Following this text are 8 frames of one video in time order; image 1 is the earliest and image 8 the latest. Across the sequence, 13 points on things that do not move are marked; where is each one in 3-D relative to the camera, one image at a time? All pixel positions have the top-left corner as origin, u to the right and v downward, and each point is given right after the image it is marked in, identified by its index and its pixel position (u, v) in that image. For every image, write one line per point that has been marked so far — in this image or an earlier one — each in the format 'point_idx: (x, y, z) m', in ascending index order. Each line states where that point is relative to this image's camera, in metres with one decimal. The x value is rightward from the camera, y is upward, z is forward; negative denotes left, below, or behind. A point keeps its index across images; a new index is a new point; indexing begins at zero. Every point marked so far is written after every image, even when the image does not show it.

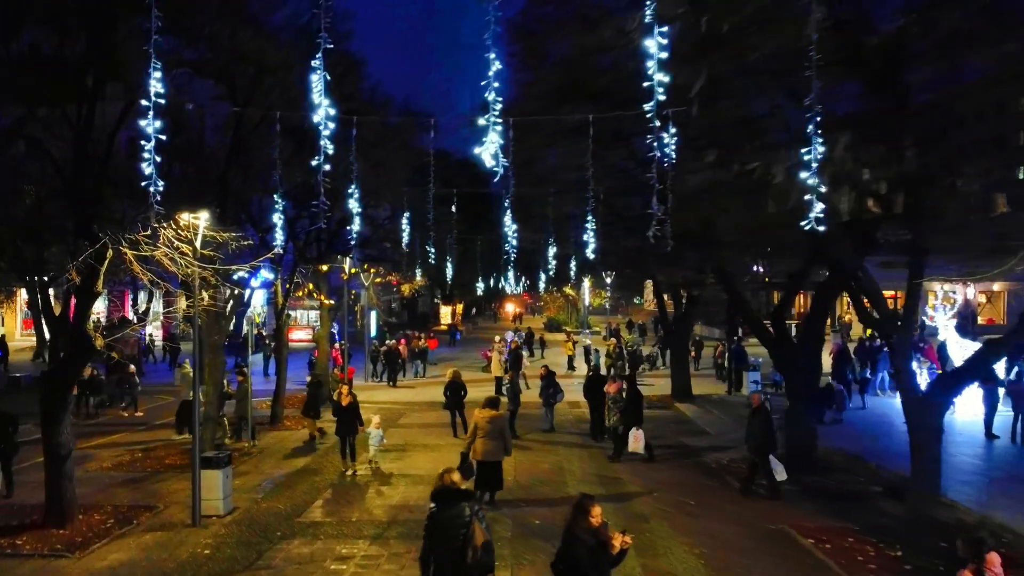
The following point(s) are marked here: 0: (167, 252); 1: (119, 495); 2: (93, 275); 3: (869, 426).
0: (-4.3, +0.4, +9.6) m
1: (-5.7, -3.0, +11.2) m
2: (-5.2, +0.2, +9.7) m
3: (+7.8, -3.0, +17.0) m
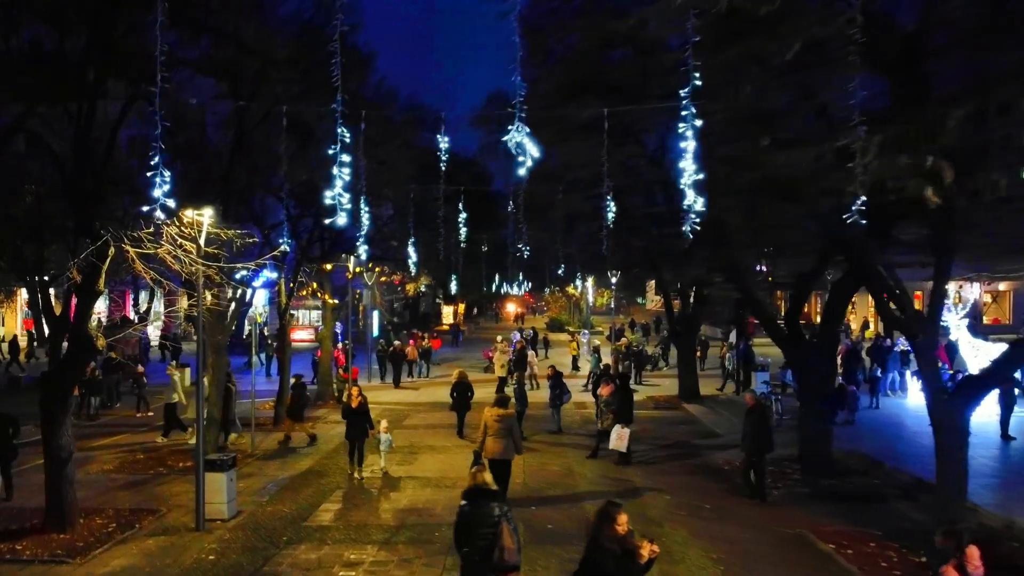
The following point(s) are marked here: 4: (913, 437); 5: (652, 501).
0: (-4.1, +0.5, +9.4) m
1: (-5.5, -3.0, +11.0) m
2: (-5.1, +0.2, +9.4) m
3: (+7.9, -3.0, +16.8) m
4: (+8.1, -3.0, +15.6) m
5: (+2.0, -3.0, +11.2) m
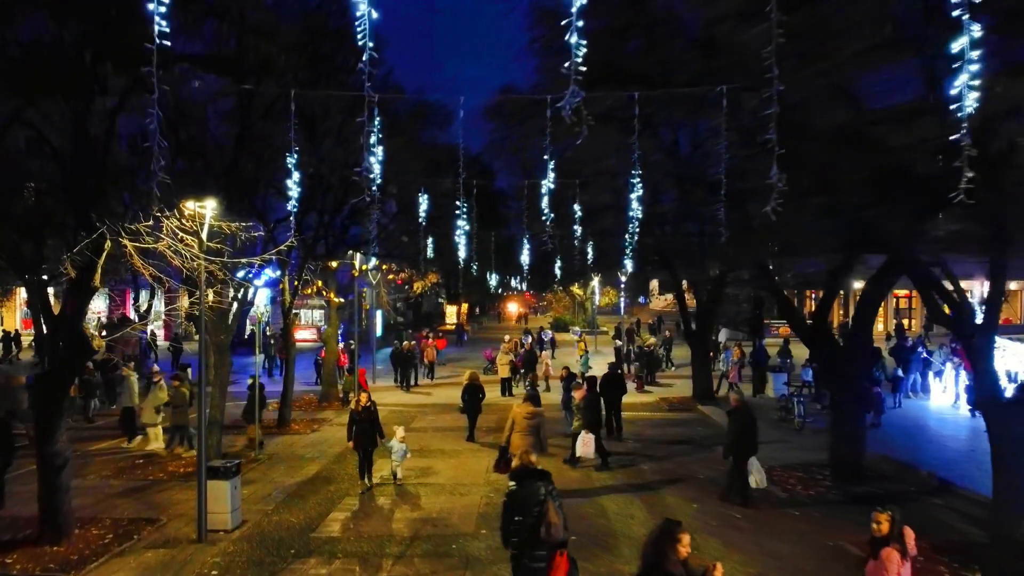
0: (-3.9, +0.5, +8.8) m
1: (-5.3, -2.9, +10.5) m
2: (-4.8, +0.2, +8.9) m
3: (+8.2, -3.0, +16.2) m
4: (+8.3, -2.9, +15.1) m
5: (+2.3, -3.0, +10.6) m
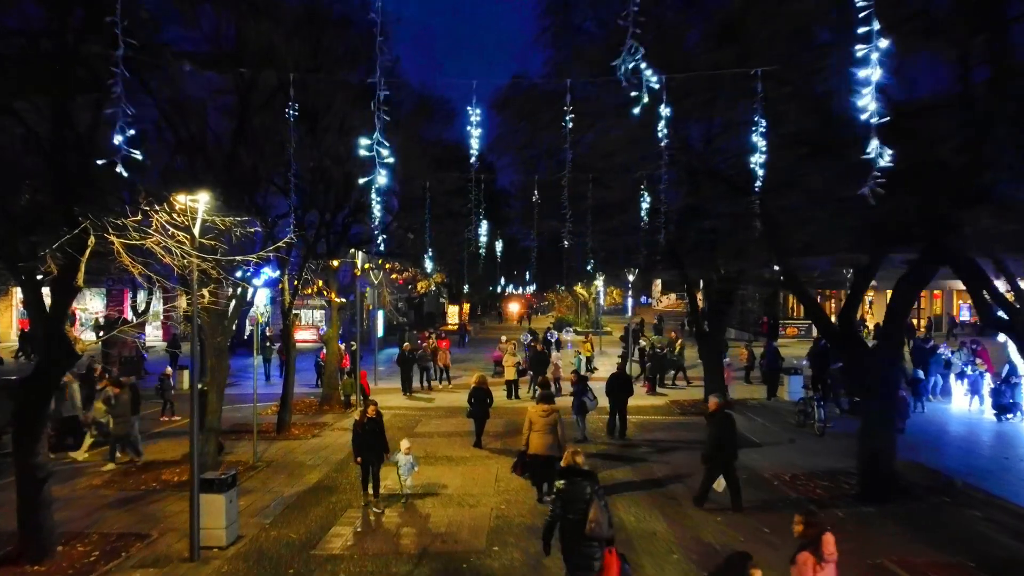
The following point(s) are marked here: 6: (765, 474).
0: (-3.7, +0.5, +8.2) m
1: (-5.1, -2.9, +9.9) m
2: (-4.7, +0.2, +8.3) m
3: (+8.4, -2.9, +15.6) m
4: (+8.5, -2.9, +14.5) m
5: (+2.4, -3.0, +10.0) m
6: (+4.0, -2.9, +12.1) m
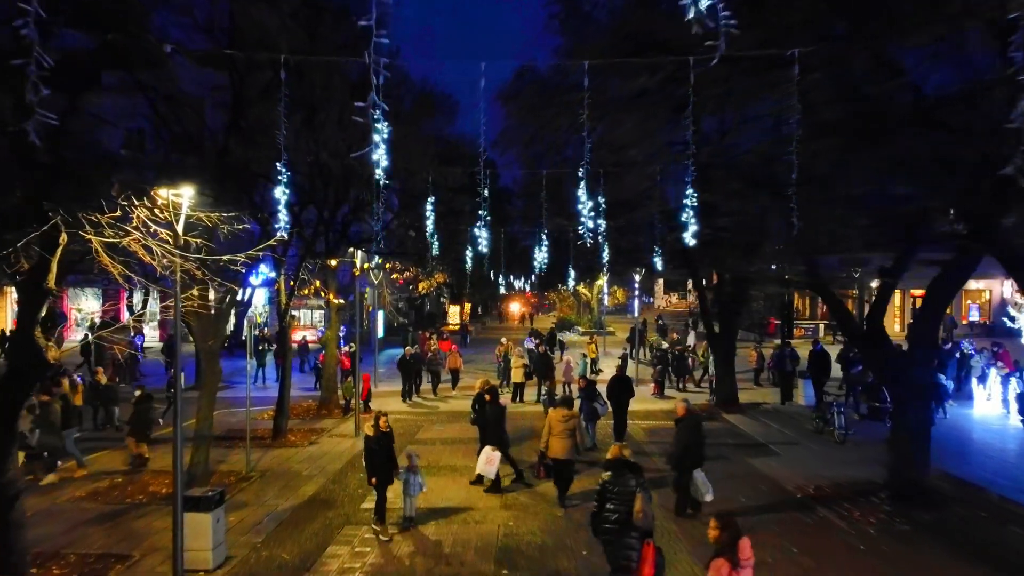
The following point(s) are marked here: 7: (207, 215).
0: (-3.6, +0.5, +7.6) m
1: (-5.0, -3.0, +9.2) m
2: (-4.6, +0.2, +7.6) m
3: (+8.5, -2.9, +14.9) m
4: (+8.6, -2.9, +13.8) m
5: (+2.5, -3.0, +9.4) m
6: (+4.1, -2.9, +11.4) m
7: (-3.9, +0.9, +10.0) m
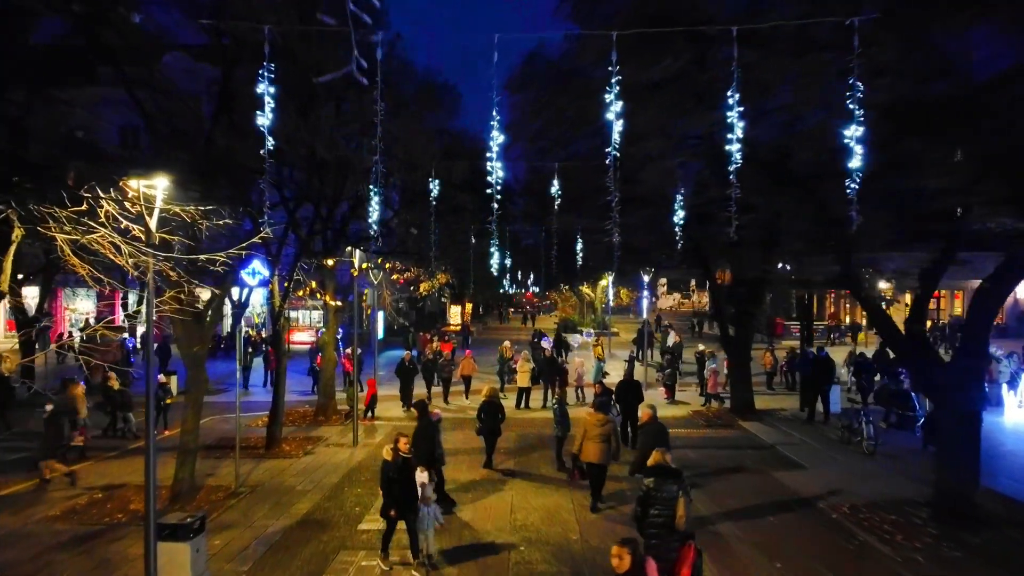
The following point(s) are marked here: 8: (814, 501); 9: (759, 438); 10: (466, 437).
0: (-3.5, +0.5, +6.7) m
1: (-4.9, -3.0, +8.4) m
2: (-4.4, +0.2, +6.8) m
3: (+8.6, -3.0, +14.1) m
4: (+8.7, -3.0, +13.0) m
5: (+2.7, -3.0, +8.5) m
6: (+4.2, -3.0, +10.6) m
7: (-3.8, +0.9, +9.1) m
8: (+4.2, -3.0, +10.8) m
9: (+5.0, -3.0, +15.6) m
10: (-1.0, -3.0, +15.5) m
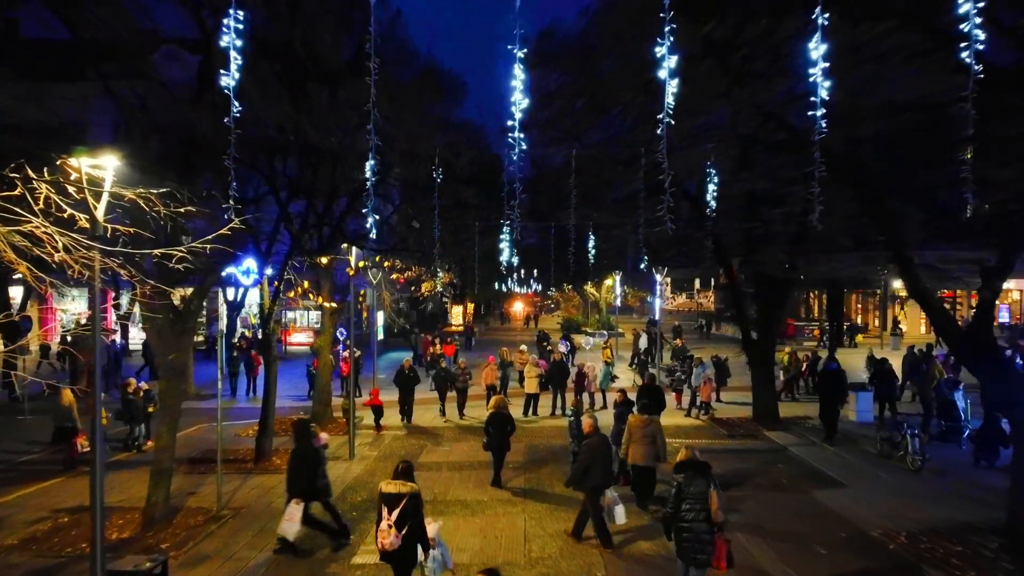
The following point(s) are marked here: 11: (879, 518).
0: (-3.3, +0.4, +5.6) m
1: (-4.7, -3.0, +7.2) m
2: (-4.3, +0.2, +5.6) m
3: (+8.8, -3.0, +12.9) m
4: (+8.9, -3.0, +11.8) m
5: (+2.8, -3.1, +7.4) m
6: (+4.4, -3.0, +9.4) m
7: (-3.6, +0.9, +8.0) m
8: (+4.4, -3.0, +9.7) m
9: (+5.1, -3.0, +14.4) m
10: (-0.8, -3.0, +14.3) m
11: (+4.7, -2.9, +10.0) m
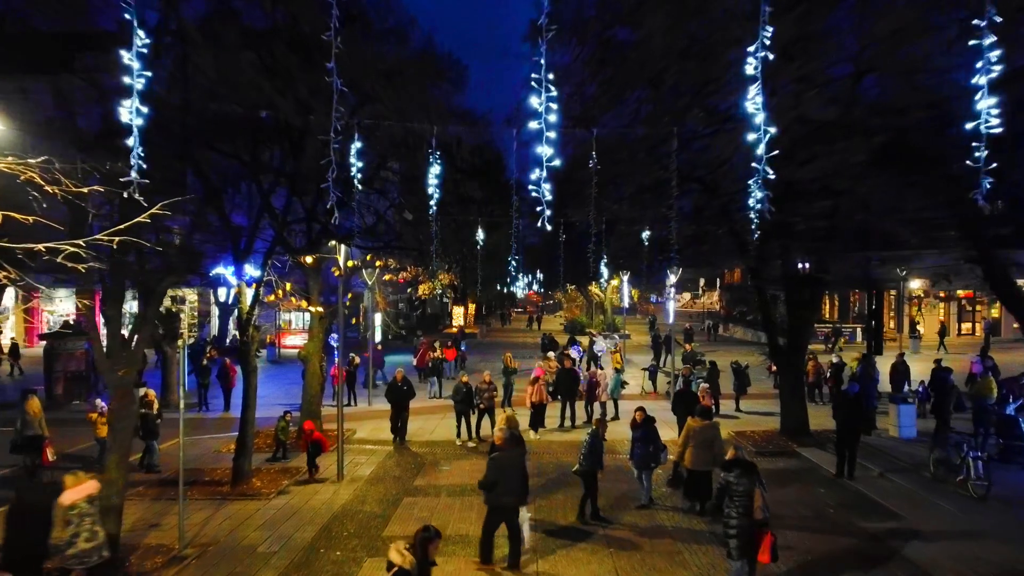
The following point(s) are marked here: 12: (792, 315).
0: (-3.2, +0.4, +4.1) m
1: (-4.6, -3.0, +5.8) m
2: (-4.2, +0.1, +4.2) m
3: (+8.9, -3.0, +11.5) m
4: (+9.0, -3.0, +10.4) m
5: (+2.9, -3.1, +5.9) m
6: (+4.5, -3.0, +8.0) m
7: (-3.5, +0.9, +6.5) m
8: (+4.5, -3.0, +8.2) m
9: (+5.3, -3.0, +13.0) m
10: (-0.7, -3.0, +12.9) m
11: (+4.8, -3.0, +8.5) m
12: (+5.6, -0.5, +15.6) m
